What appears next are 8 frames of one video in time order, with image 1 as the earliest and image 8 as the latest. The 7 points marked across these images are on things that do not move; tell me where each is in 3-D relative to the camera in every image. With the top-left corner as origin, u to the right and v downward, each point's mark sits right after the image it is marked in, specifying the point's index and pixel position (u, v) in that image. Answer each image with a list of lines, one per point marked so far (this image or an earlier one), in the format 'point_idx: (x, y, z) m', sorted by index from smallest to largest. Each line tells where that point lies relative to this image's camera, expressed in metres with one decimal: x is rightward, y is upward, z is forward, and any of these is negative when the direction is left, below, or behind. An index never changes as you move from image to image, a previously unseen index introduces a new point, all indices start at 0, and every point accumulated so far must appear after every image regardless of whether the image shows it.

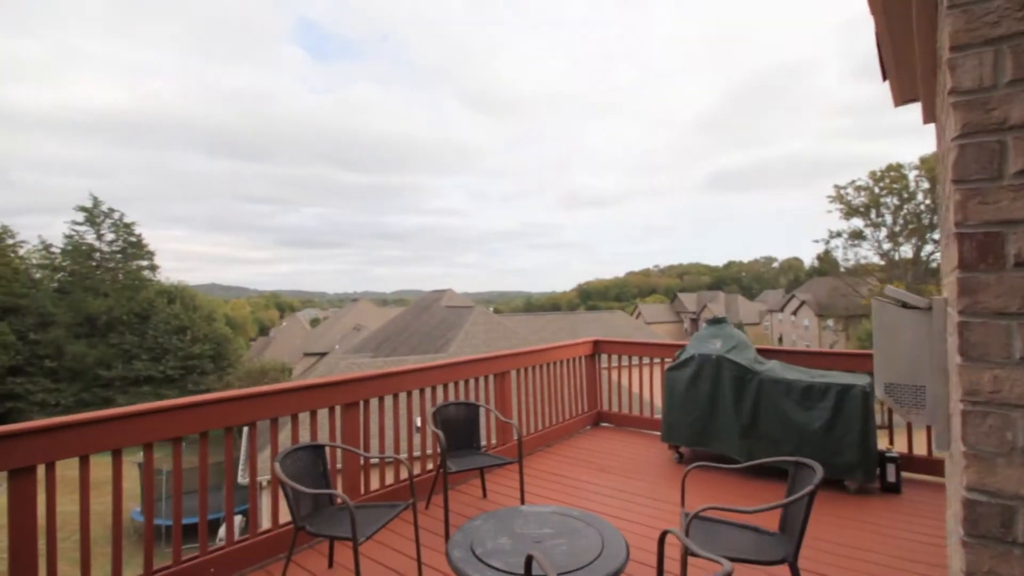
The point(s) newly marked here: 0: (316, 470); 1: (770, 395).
0: (-1.1, -1.0, +2.6) m
1: (+2.2, -0.9, +4.2) m
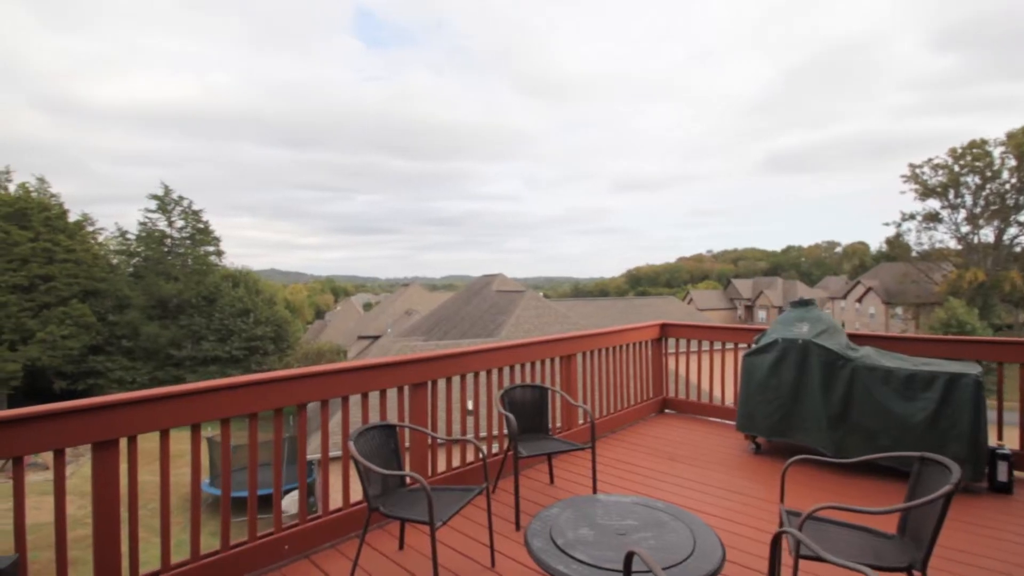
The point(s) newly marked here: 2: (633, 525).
0: (-0.7, -0.8, +2.5) m
1: (+2.8, -0.8, +3.8) m
2: (+0.5, -1.0, +2.1) m
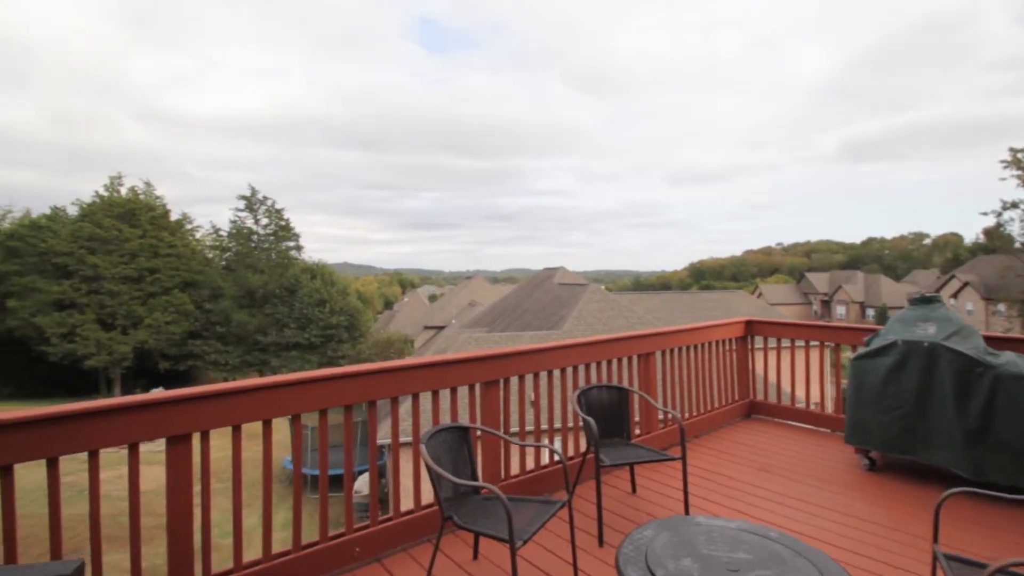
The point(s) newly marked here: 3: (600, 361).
0: (-0.3, -0.8, +2.3) m
1: (+3.3, -0.7, +3.2) m
2: (+0.9, -1.0, +1.8) m
3: (+0.7, -0.5, +3.5) m
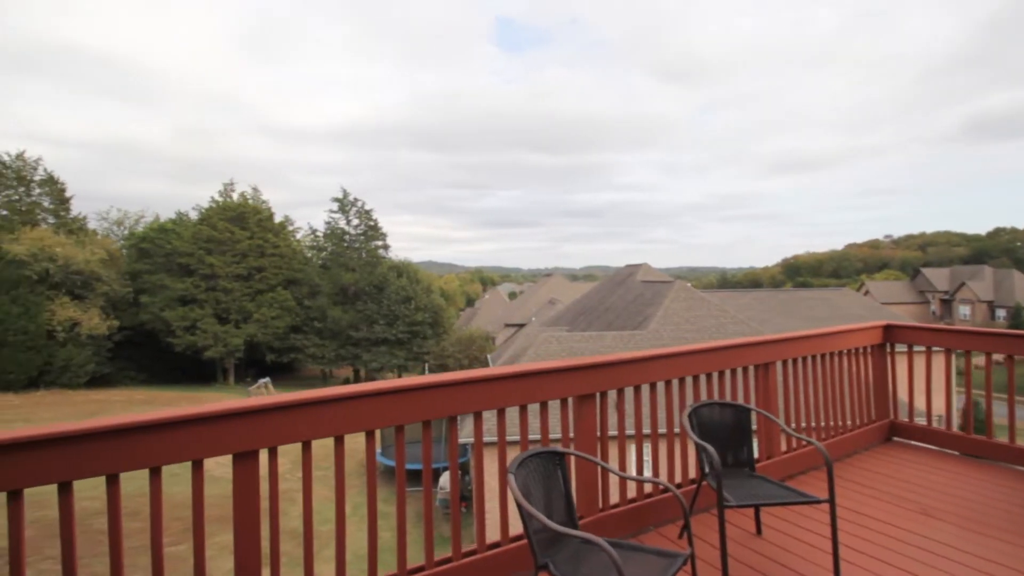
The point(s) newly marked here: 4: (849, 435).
0: (+0.2, -0.8, +2.0) m
1: (+3.8, -0.7, +2.3) m
2: (+1.2, -1.0, +1.3) m
3: (+1.3, -0.5, +3.0) m
4: (+2.7, -1.2, +3.9) m
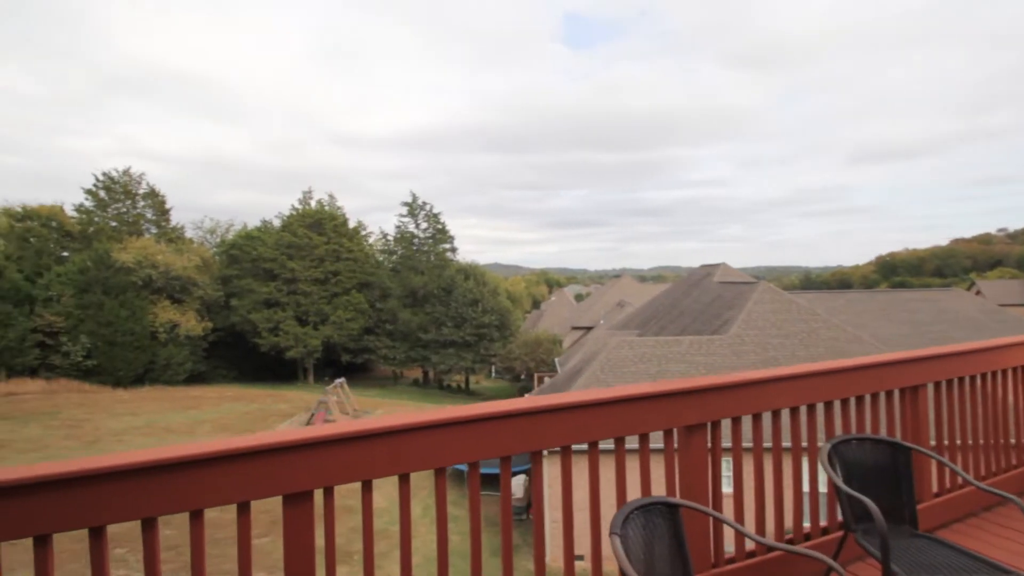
0: (+0.5, -0.8, +1.6) m
1: (+4.2, -0.7, +1.4) m
2: (+1.4, -1.0, +0.8) m
3: (+1.7, -0.6, +2.5) m
4: (+3.3, -1.2, +3.2) m
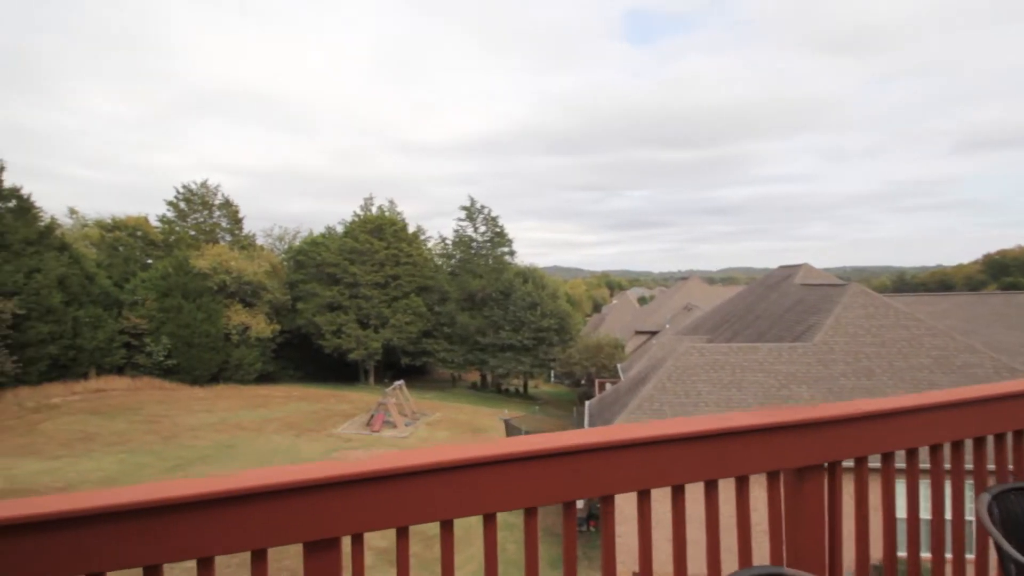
0: (+0.5, -0.9, +1.3) m
1: (+4.1, -0.8, +0.6) m
2: (+1.3, -1.1, +0.3) m
3: (+1.8, -0.6, +2.0) m
4: (+3.5, -1.3, +2.5) m
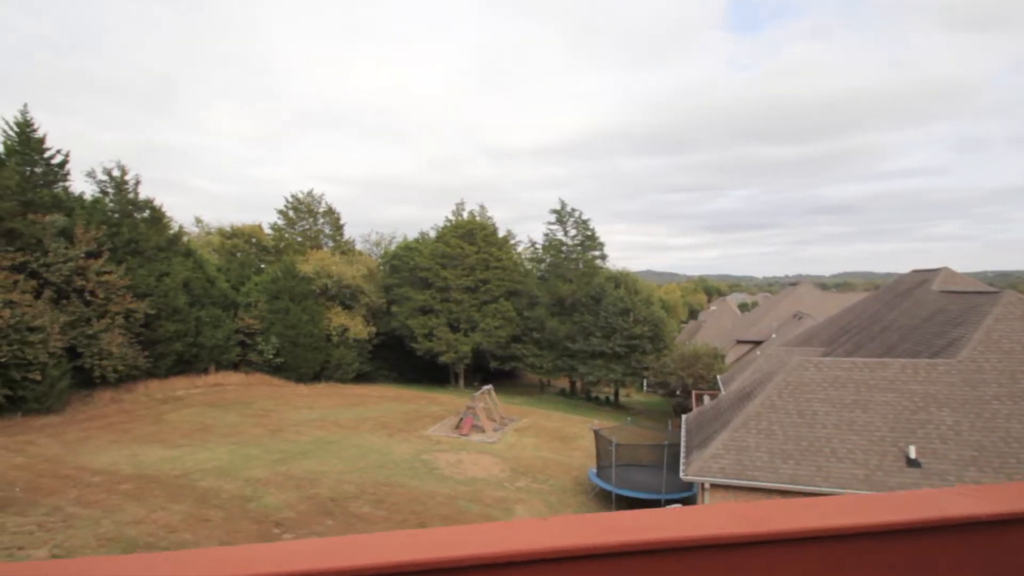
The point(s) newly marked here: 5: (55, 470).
0: (+0.7, -0.9, +0.7) m
1: (+4.1, -0.8, -0.6) m
2: (+1.3, -1.1, -0.3) m
3: (+2.1, -0.7, +1.2) m
4: (+3.8, -1.3, +1.4) m
5: (-11.5, -4.6, +12.0) m
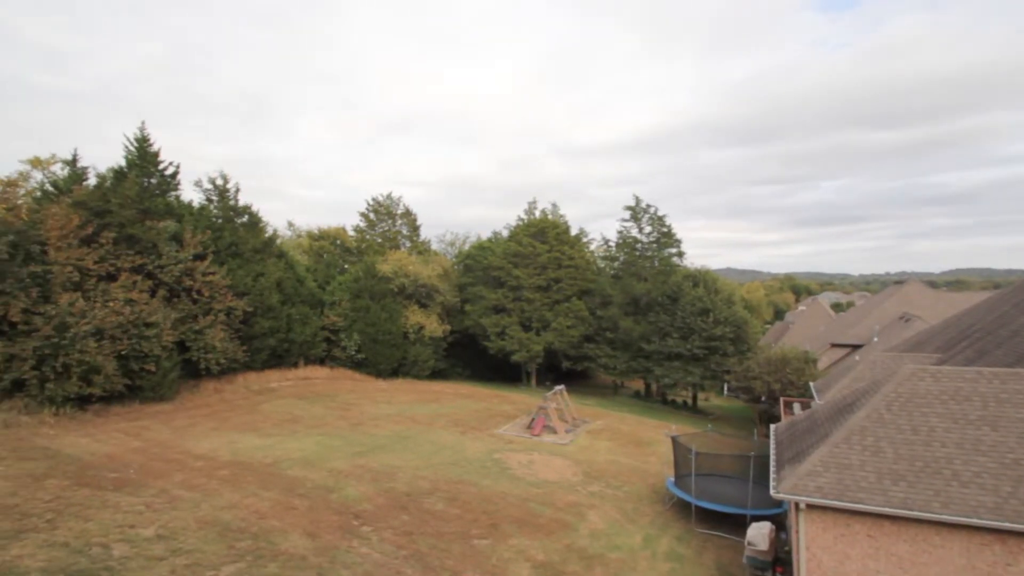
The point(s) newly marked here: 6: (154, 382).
0: (+0.8, -0.9, +0.5) m
1: (+4.0, -0.9, -1.3) m
2: (+1.2, -1.1, -0.7) m
3: (+2.3, -0.7, +0.8) m
4: (+4.0, -1.4, +0.7) m
5: (-9.6, -4.6, +13.5) m
6: (-13.7, -3.6, +18.6) m
